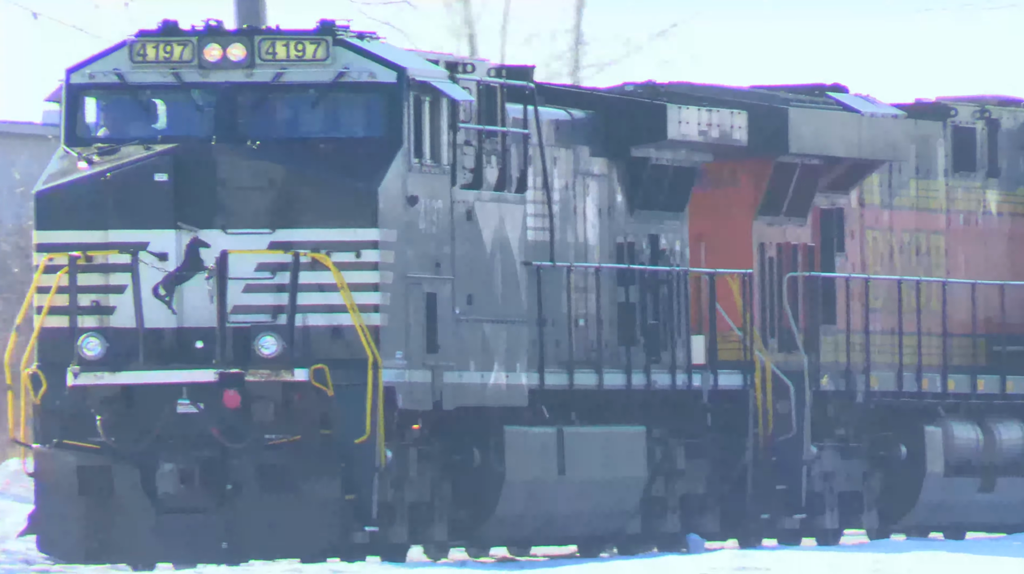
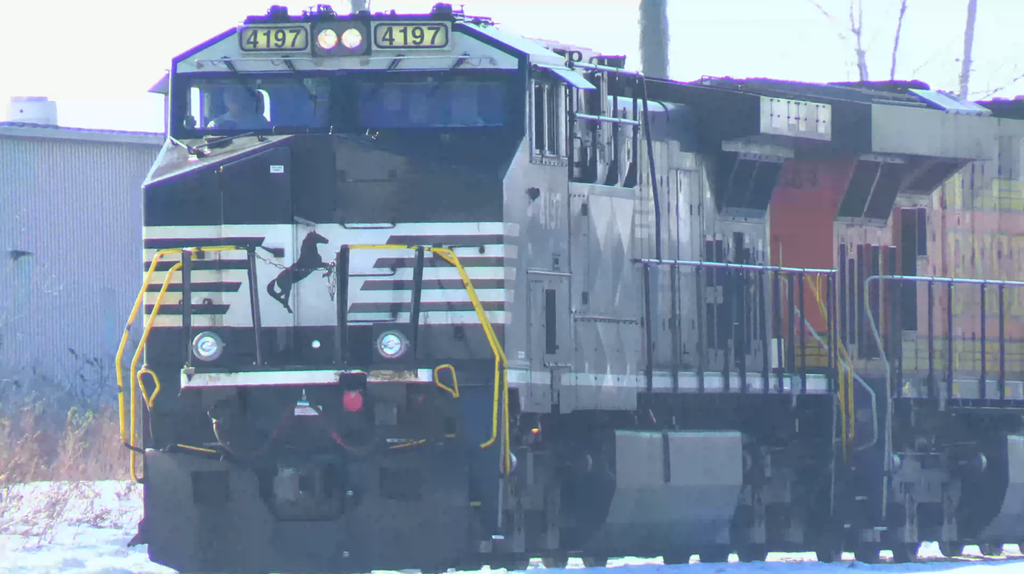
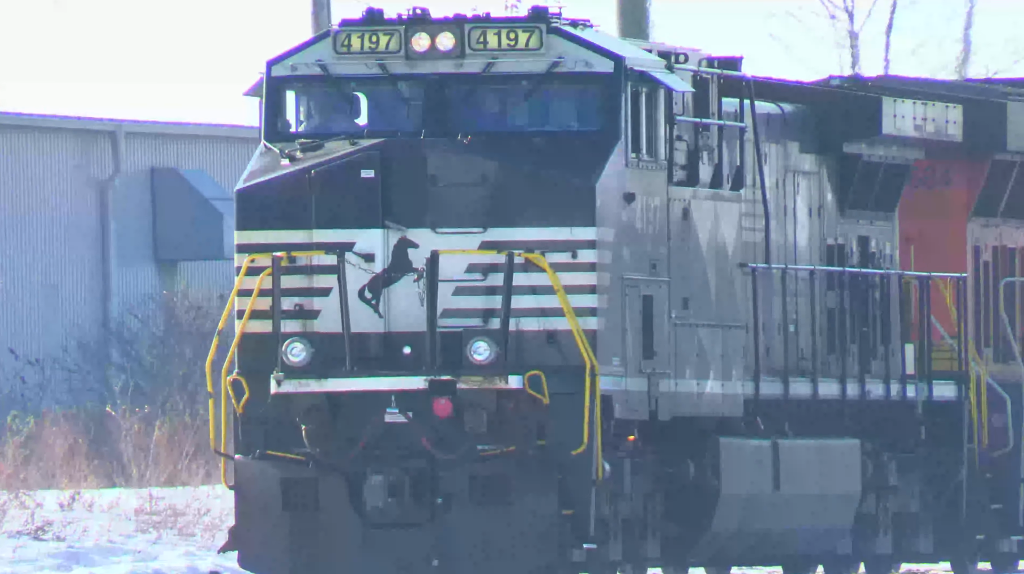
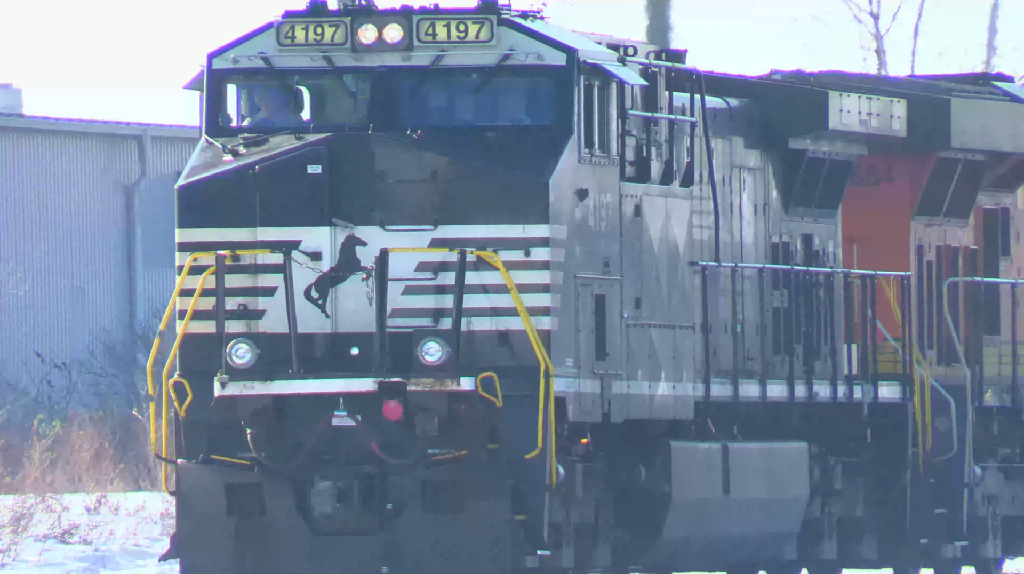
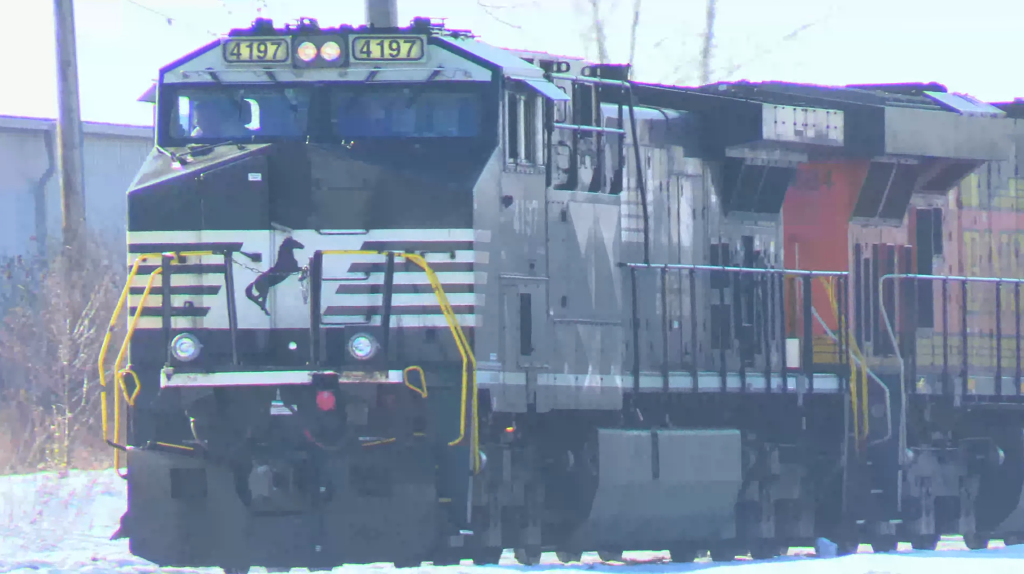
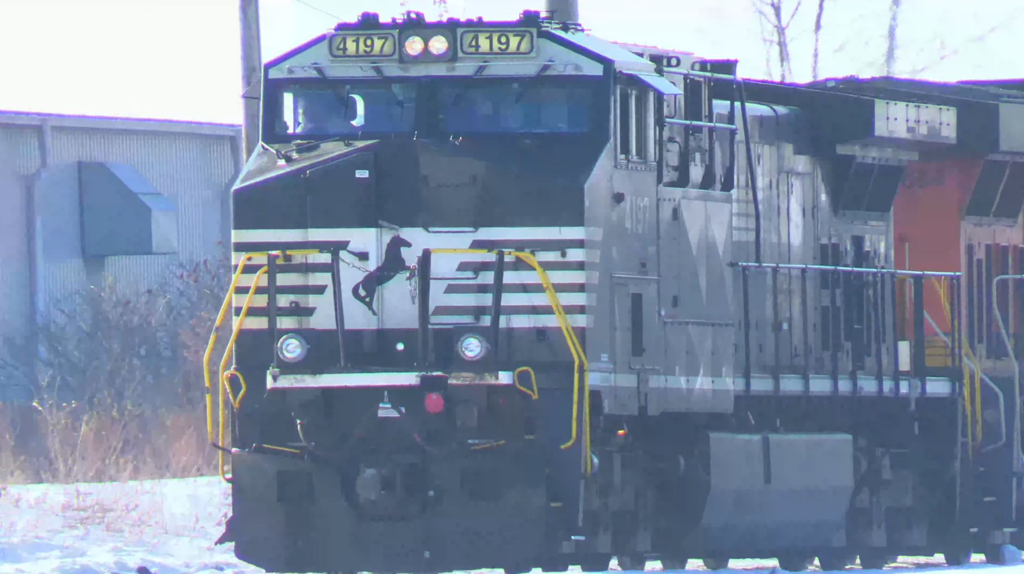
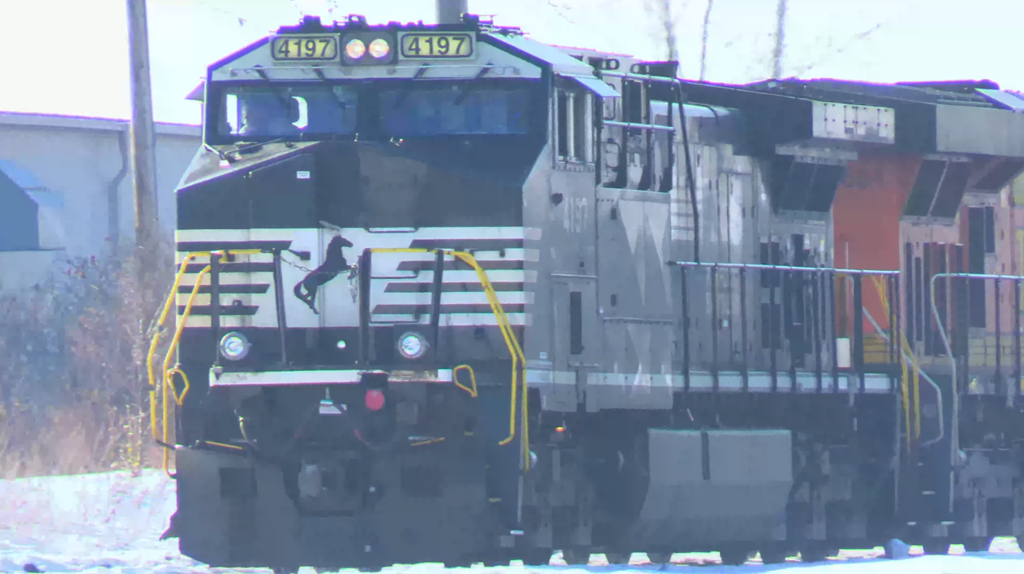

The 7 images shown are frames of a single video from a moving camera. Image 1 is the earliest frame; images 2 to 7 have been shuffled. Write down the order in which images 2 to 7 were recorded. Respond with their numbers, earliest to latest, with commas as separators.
5, 7, 6, 3, 4, 2
